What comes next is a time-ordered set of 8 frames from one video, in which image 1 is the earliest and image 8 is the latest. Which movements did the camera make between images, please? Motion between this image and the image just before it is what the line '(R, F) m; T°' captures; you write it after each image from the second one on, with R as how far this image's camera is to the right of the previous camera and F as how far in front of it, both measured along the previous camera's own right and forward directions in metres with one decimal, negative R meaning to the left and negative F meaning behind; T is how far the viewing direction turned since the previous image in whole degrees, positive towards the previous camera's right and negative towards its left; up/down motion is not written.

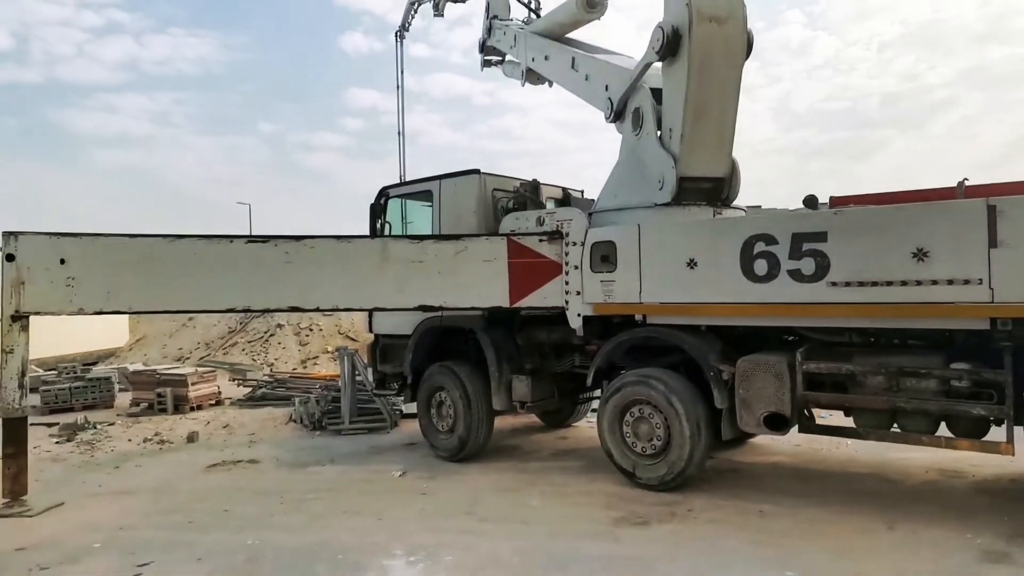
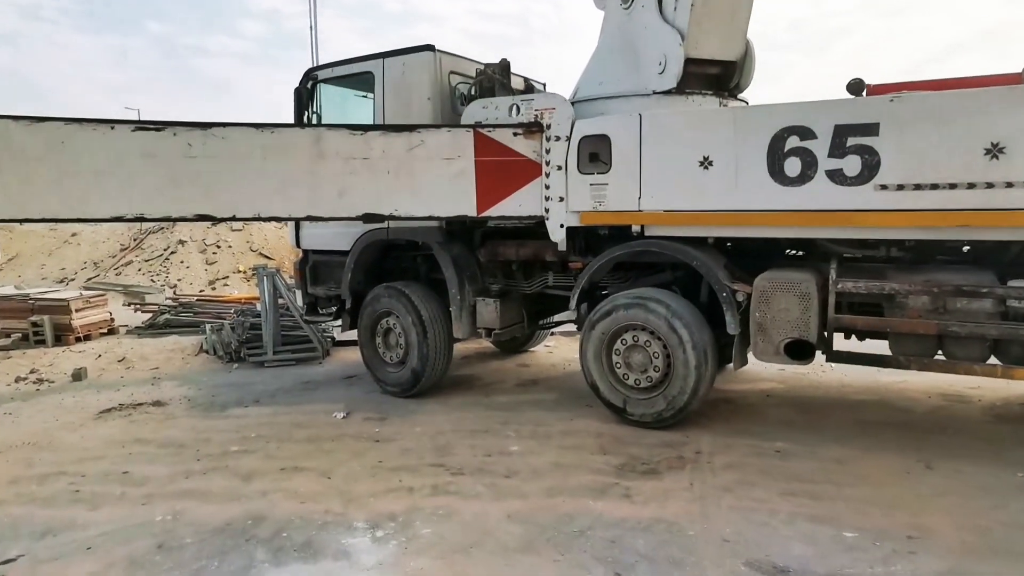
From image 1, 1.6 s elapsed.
(-0.4, +1.1) m; +7°
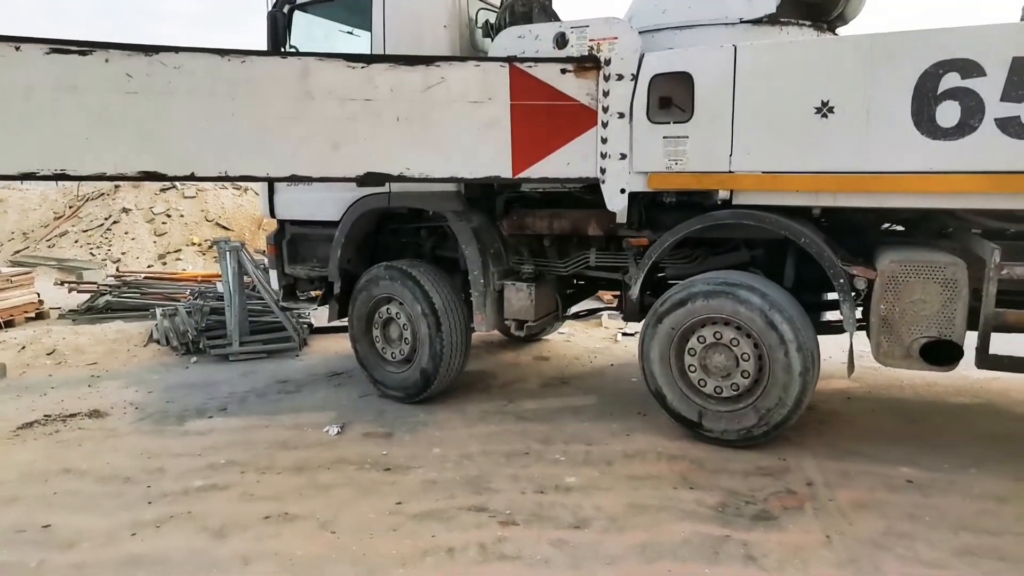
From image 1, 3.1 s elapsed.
(-0.5, +1.1) m; +3°
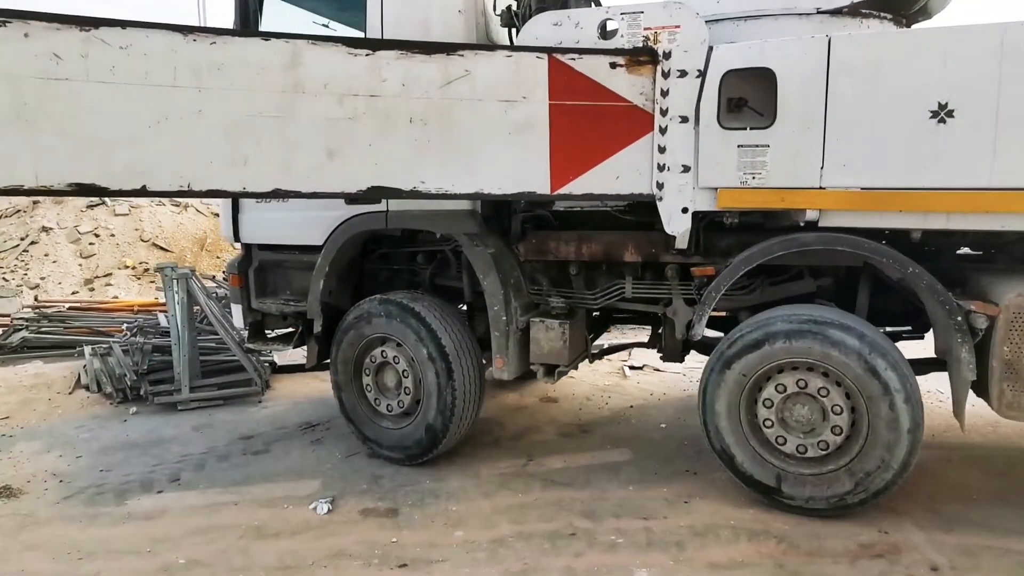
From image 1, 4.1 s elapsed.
(-0.5, +0.8) m; +5°
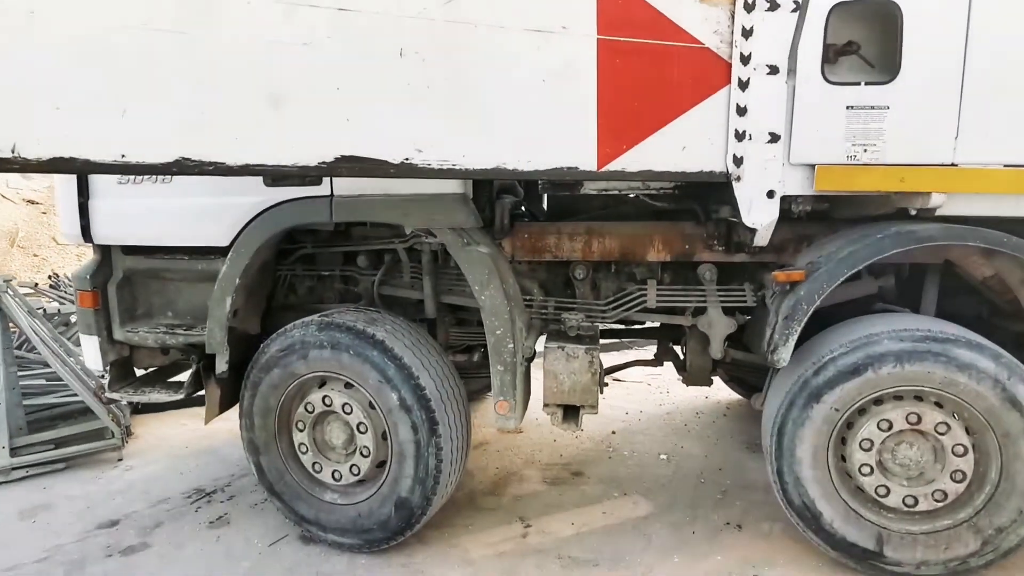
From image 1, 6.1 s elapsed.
(-0.6, +1.1) m; +12°
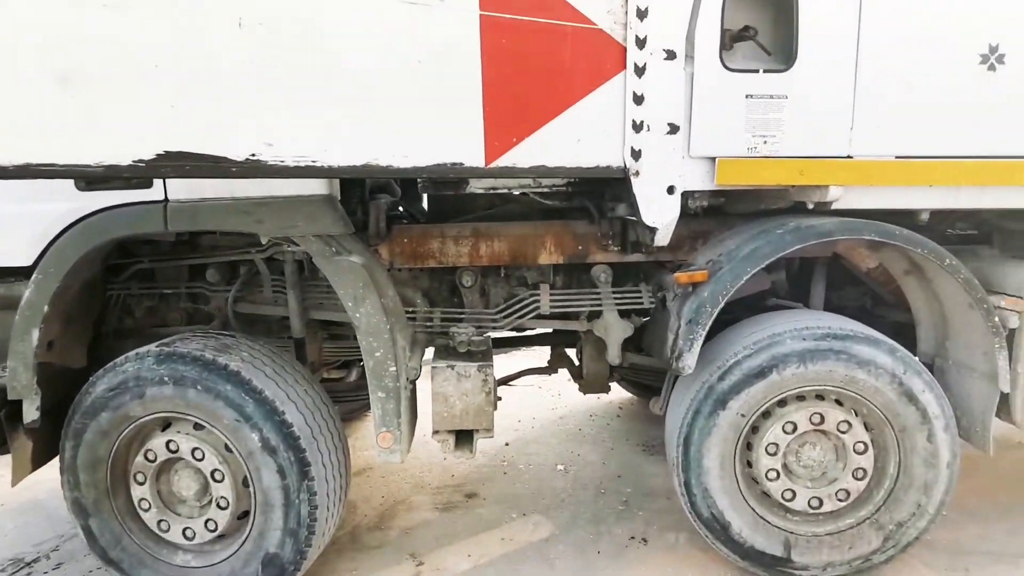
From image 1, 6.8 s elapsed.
(0.0, +0.3) m; +10°
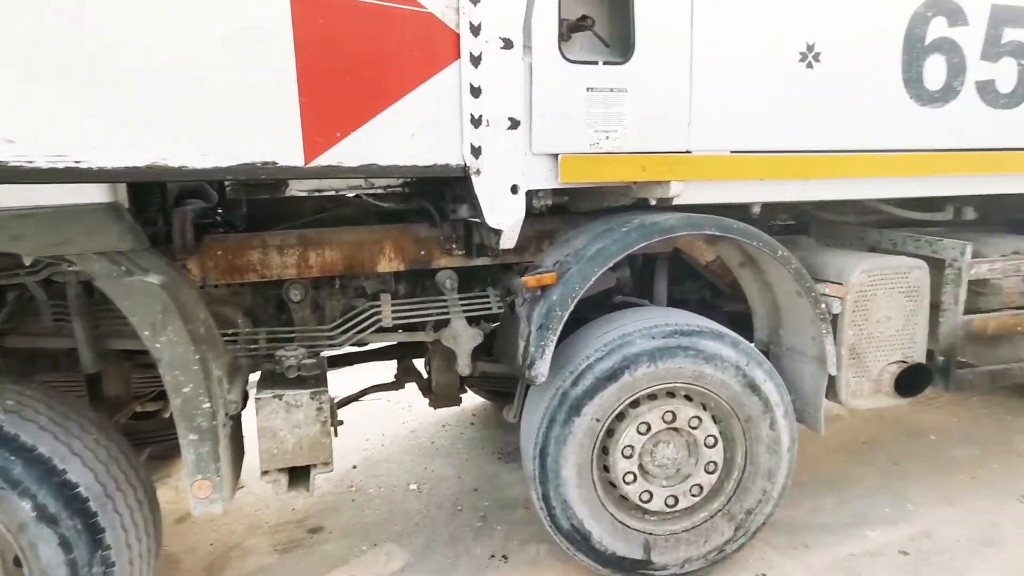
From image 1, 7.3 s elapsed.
(0.0, +0.2) m; +13°
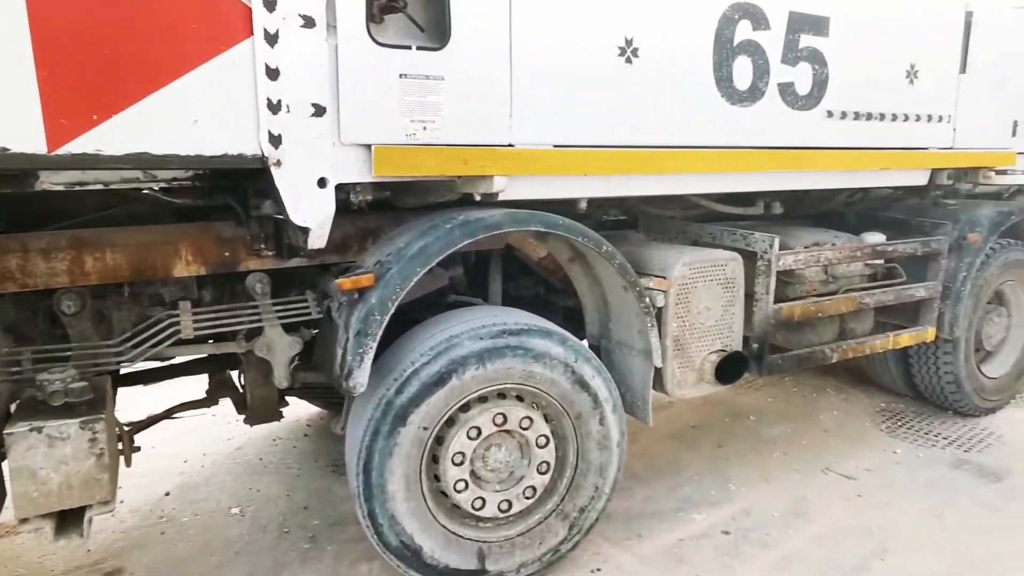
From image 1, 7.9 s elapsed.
(+0.1, +0.1) m; +12°
